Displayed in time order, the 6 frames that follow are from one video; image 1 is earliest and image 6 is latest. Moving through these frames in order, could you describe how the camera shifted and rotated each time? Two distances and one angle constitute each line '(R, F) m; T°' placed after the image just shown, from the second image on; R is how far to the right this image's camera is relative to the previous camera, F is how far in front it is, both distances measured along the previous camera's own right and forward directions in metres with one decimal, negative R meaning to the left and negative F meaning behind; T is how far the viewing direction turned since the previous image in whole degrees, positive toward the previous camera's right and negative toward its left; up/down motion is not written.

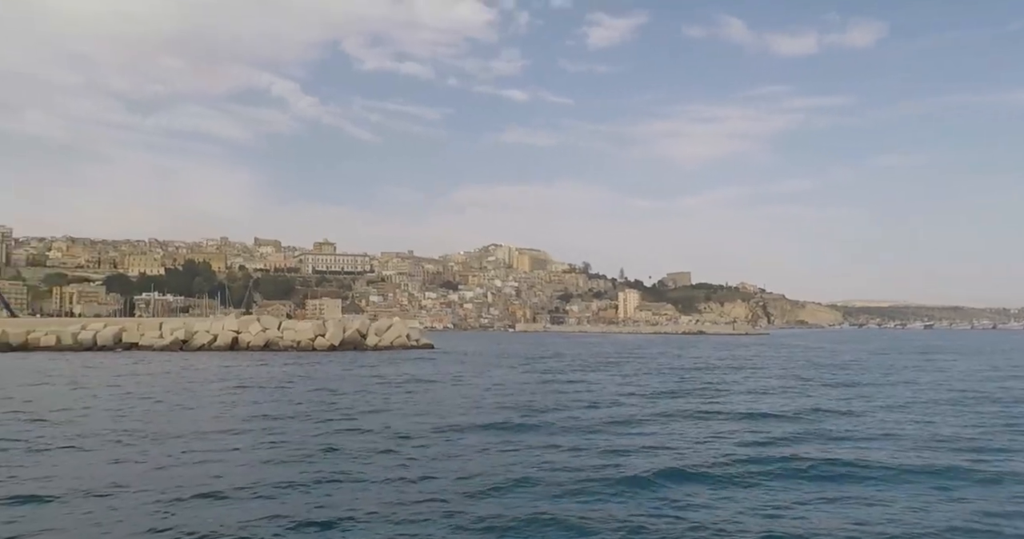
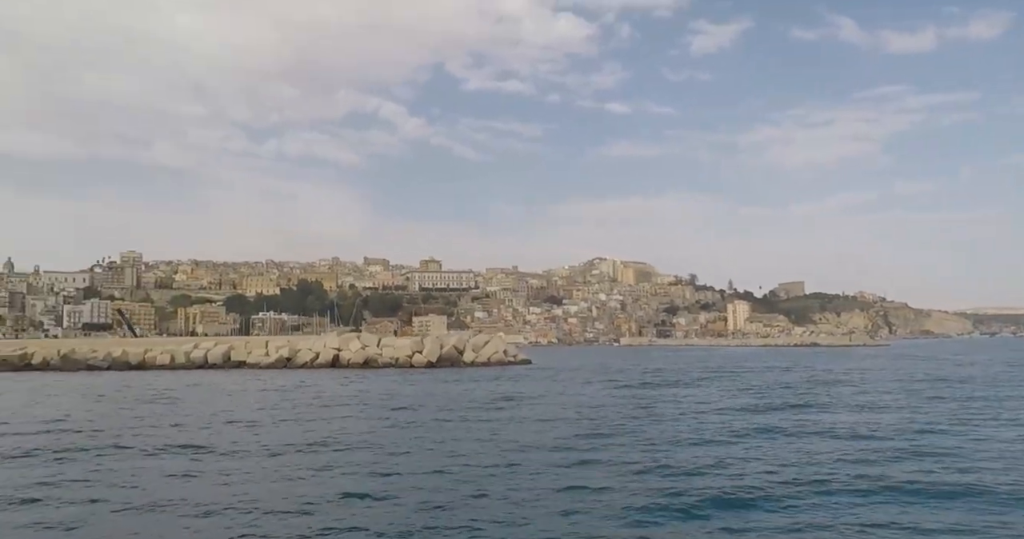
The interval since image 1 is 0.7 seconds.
(+0.5, +0.5) m; -7°
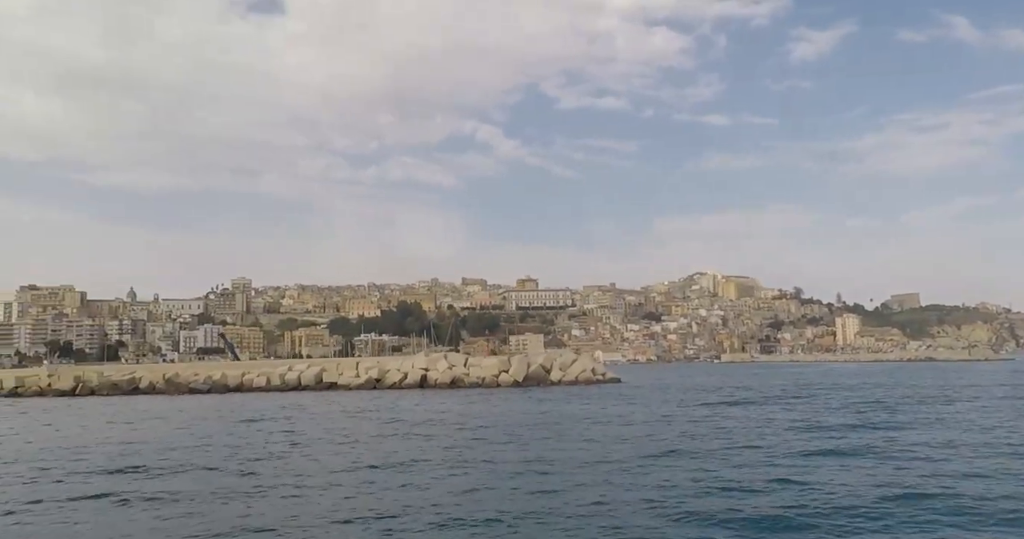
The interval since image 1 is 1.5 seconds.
(+0.7, +0.4) m; -7°
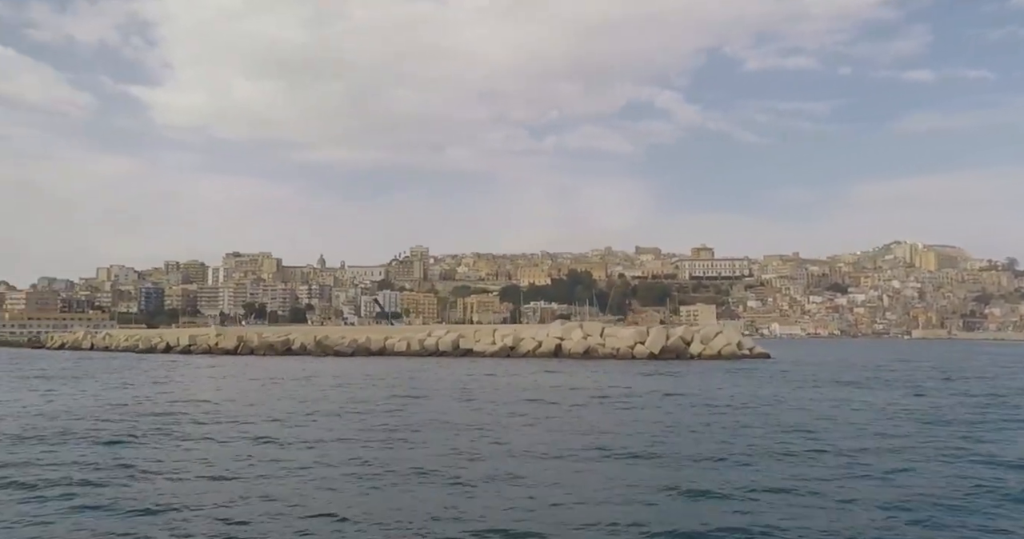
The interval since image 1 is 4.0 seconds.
(+2.0, +1.2) m; -13°
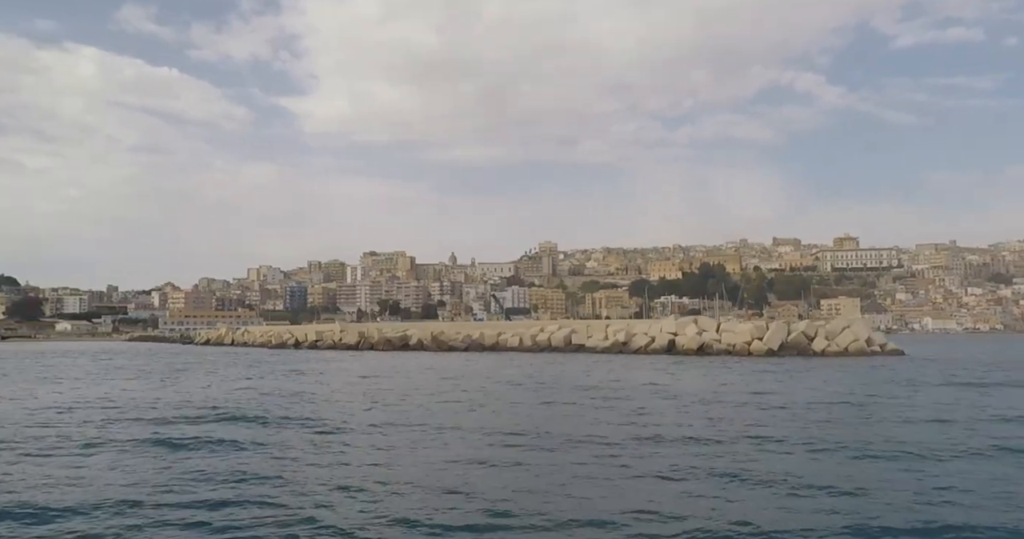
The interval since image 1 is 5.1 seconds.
(+1.1, +0.5) m; -9°
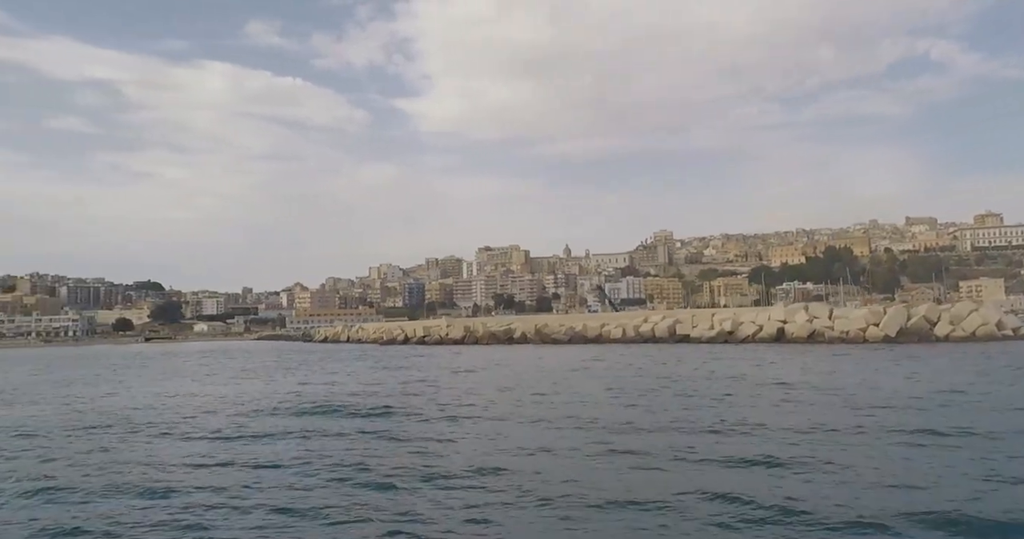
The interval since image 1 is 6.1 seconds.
(+0.9, +0.3) m; -8°
